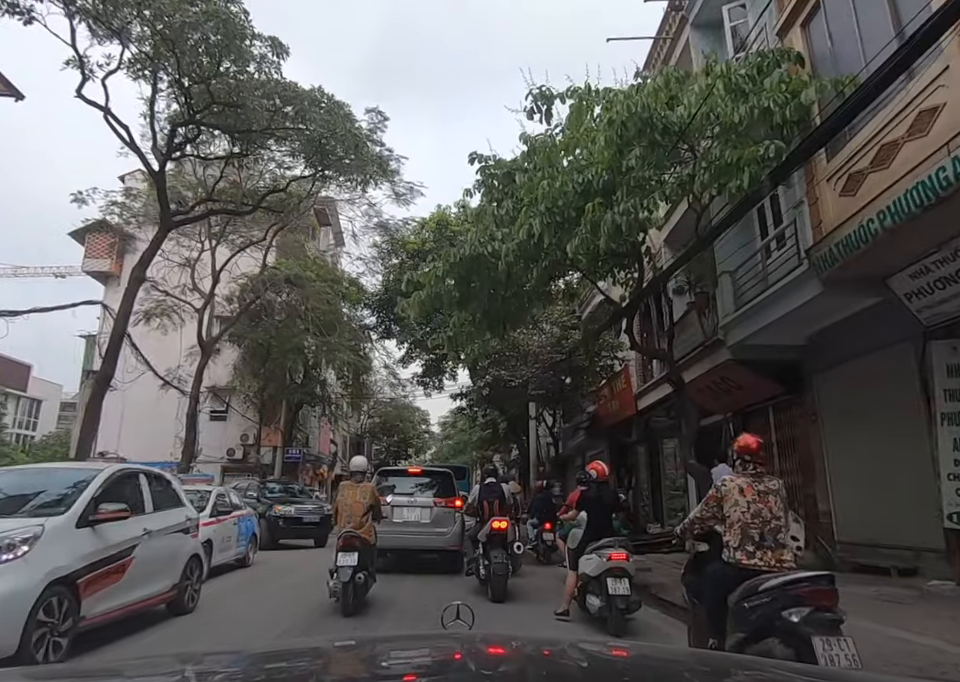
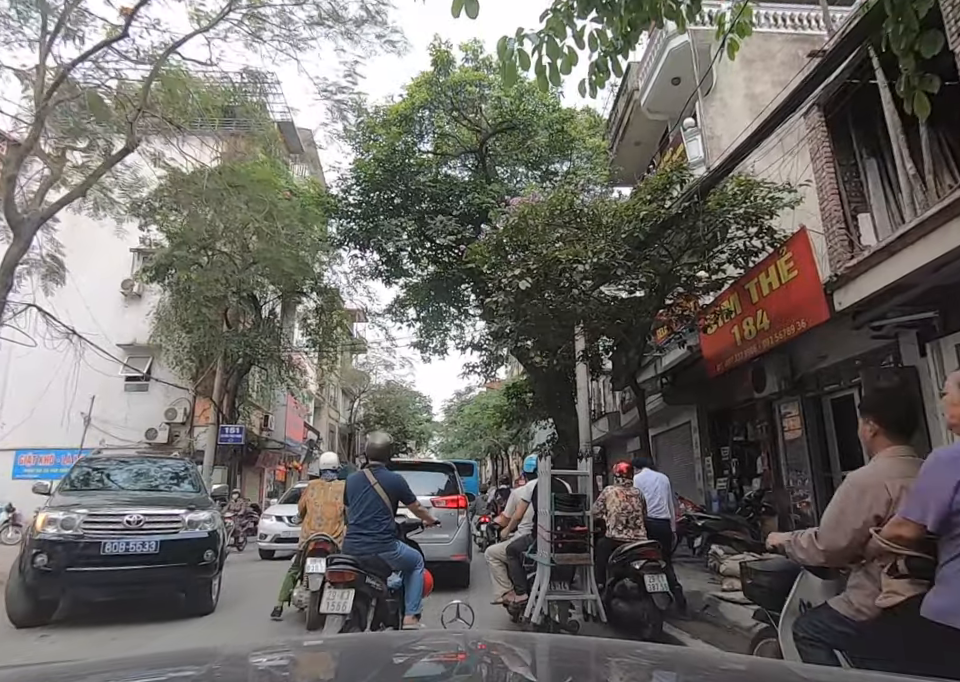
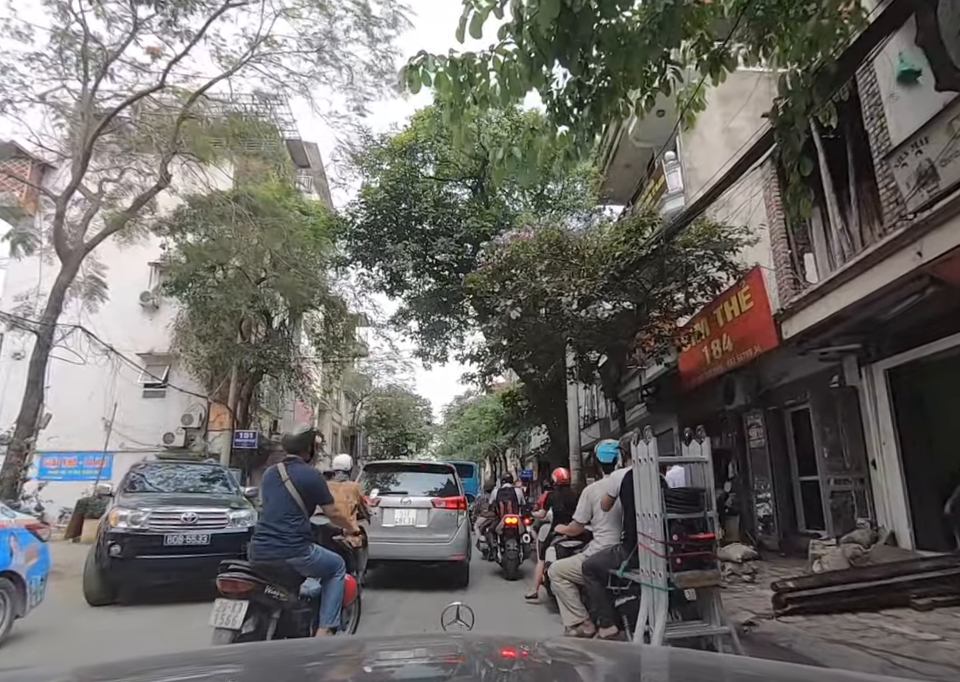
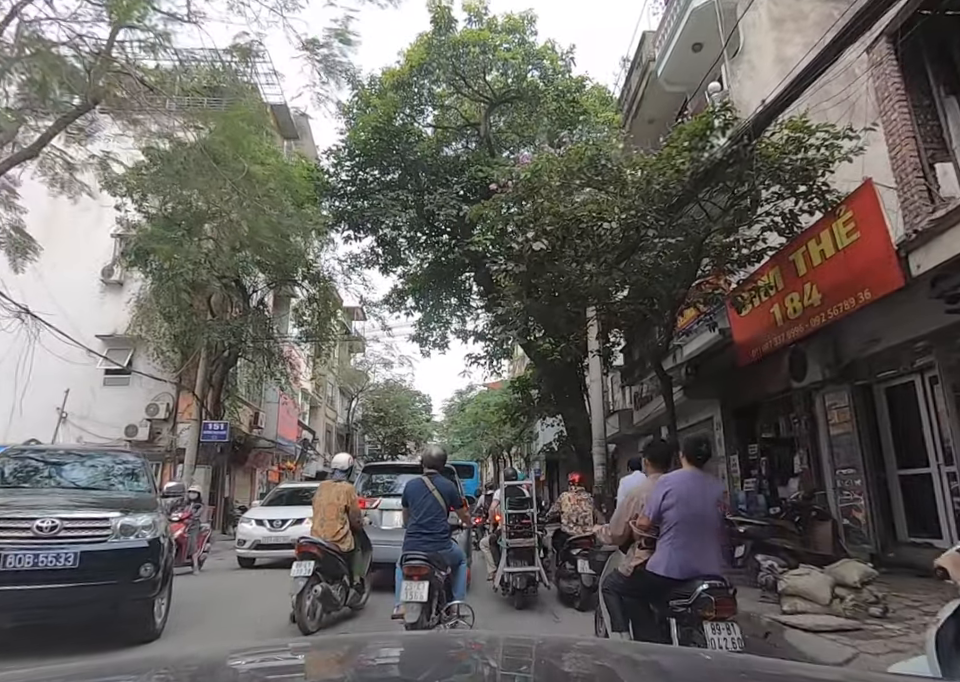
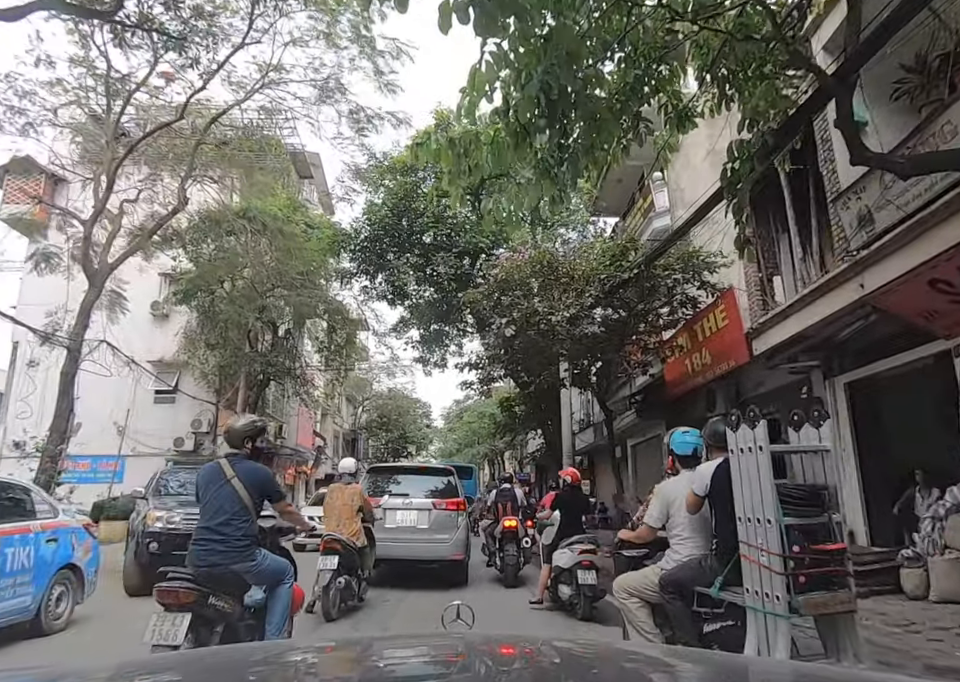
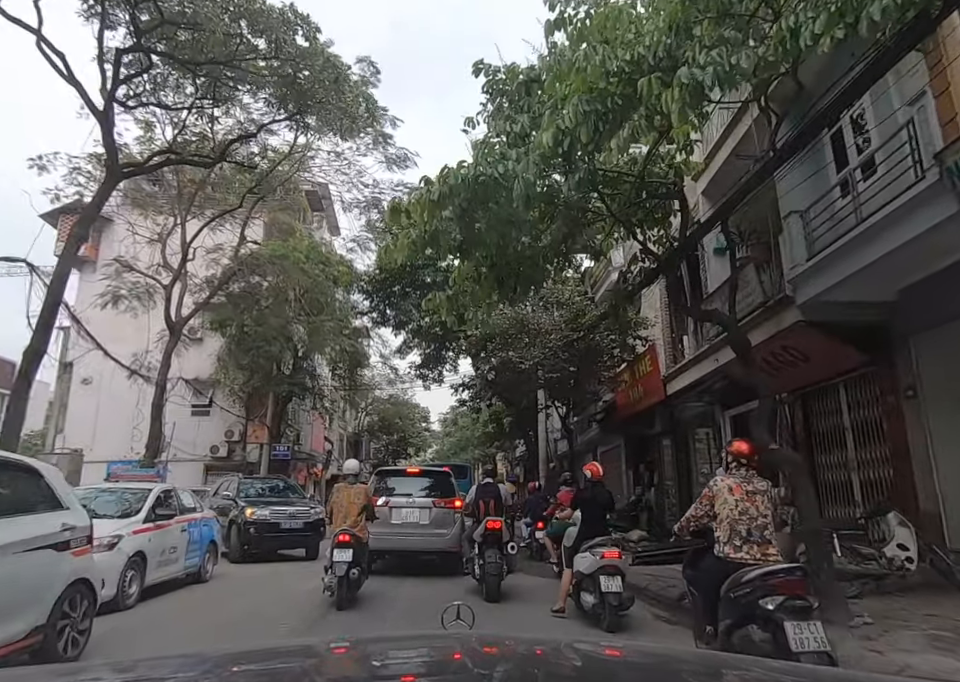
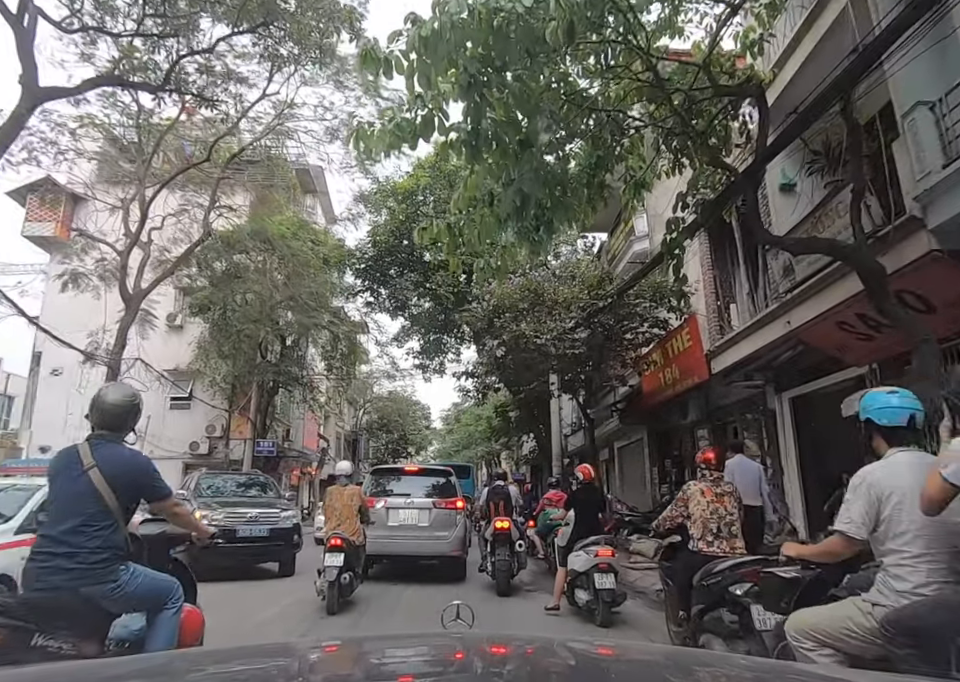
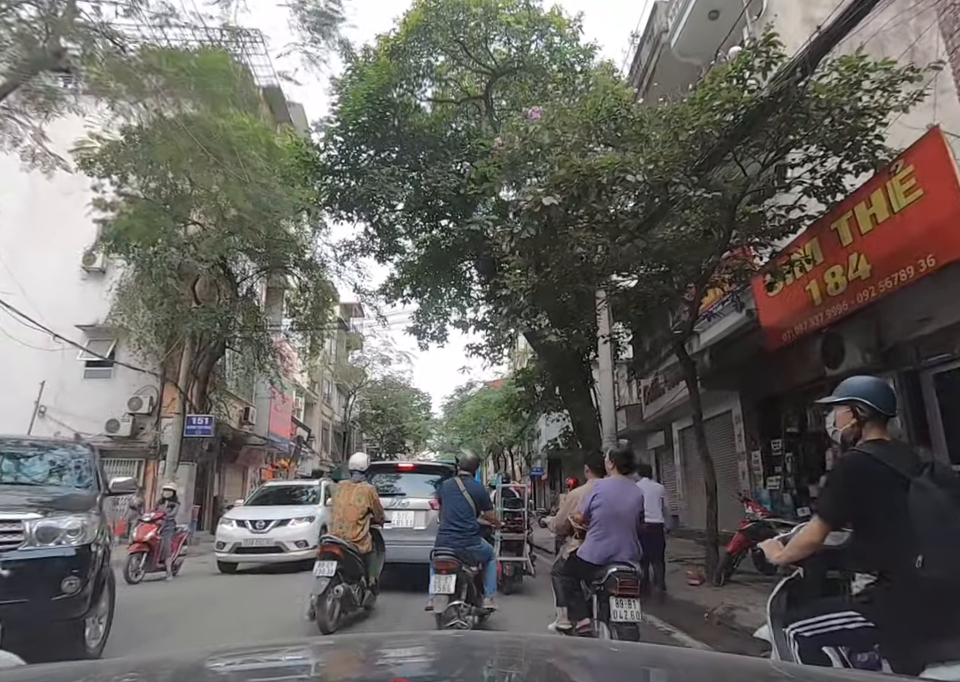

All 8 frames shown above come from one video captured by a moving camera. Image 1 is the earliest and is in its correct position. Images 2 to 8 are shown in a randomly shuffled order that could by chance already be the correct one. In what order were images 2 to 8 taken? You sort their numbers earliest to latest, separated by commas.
6, 7, 5, 3, 2, 4, 8
